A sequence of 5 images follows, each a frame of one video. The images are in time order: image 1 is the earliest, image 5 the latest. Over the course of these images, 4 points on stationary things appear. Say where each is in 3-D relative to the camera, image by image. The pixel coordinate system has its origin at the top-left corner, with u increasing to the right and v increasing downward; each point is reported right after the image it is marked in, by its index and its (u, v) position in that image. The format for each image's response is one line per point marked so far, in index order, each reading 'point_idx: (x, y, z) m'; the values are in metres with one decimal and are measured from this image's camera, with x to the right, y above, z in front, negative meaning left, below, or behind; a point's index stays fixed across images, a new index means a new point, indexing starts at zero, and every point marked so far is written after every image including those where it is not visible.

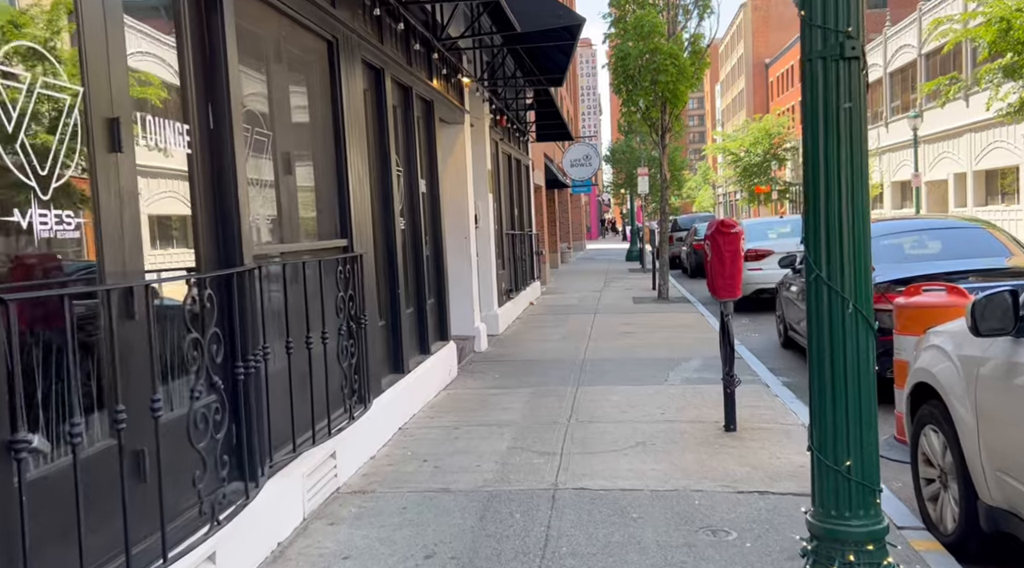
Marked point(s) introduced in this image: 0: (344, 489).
0: (-1.0, -1.2, +5.0) m
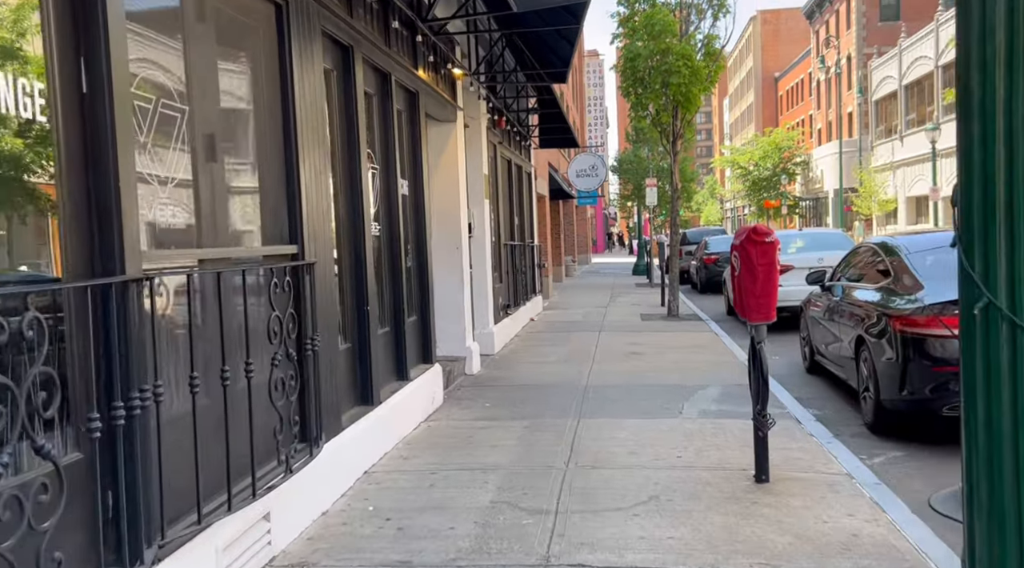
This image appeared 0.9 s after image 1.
0: (-1.1, -1.3, +4.0) m
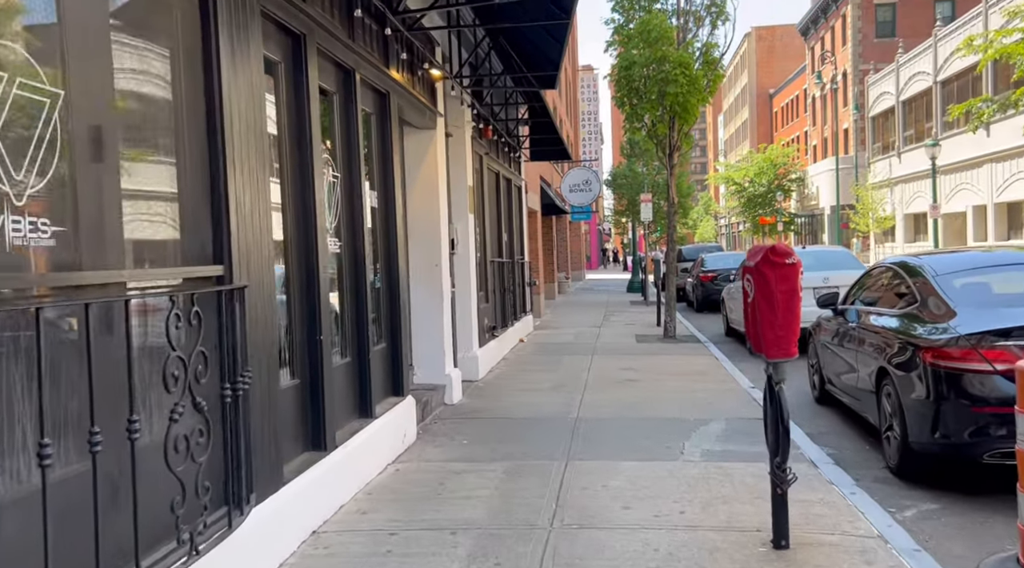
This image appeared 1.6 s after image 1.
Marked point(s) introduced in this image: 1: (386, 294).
0: (-1.2, -1.4, +3.2) m
1: (-1.0, -0.1, +7.0) m
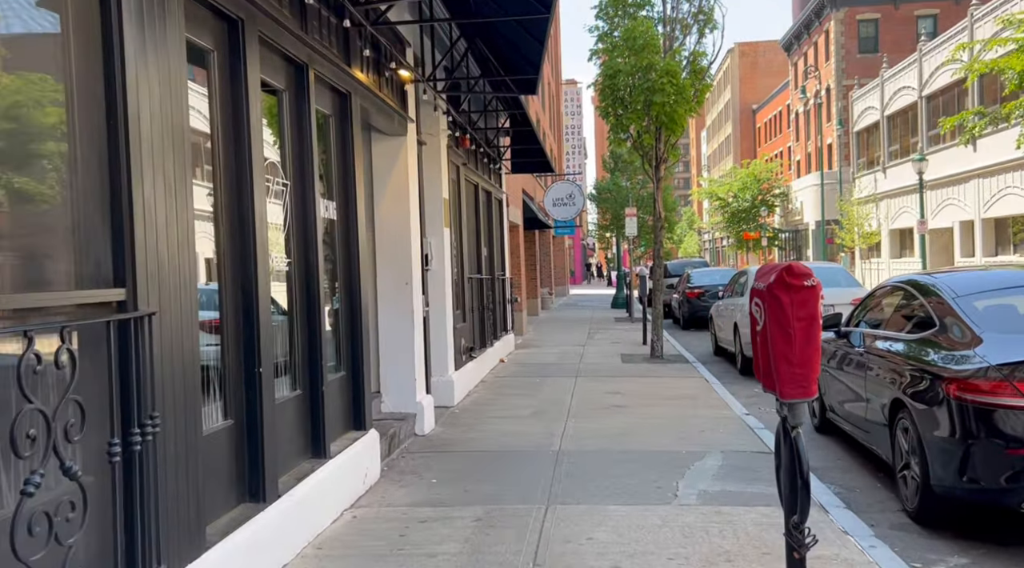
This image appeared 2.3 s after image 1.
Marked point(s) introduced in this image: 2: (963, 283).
0: (-1.3, -1.5, +2.4) m
1: (-1.2, -0.2, +6.3) m
2: (+3.2, 0.0, +6.2) m
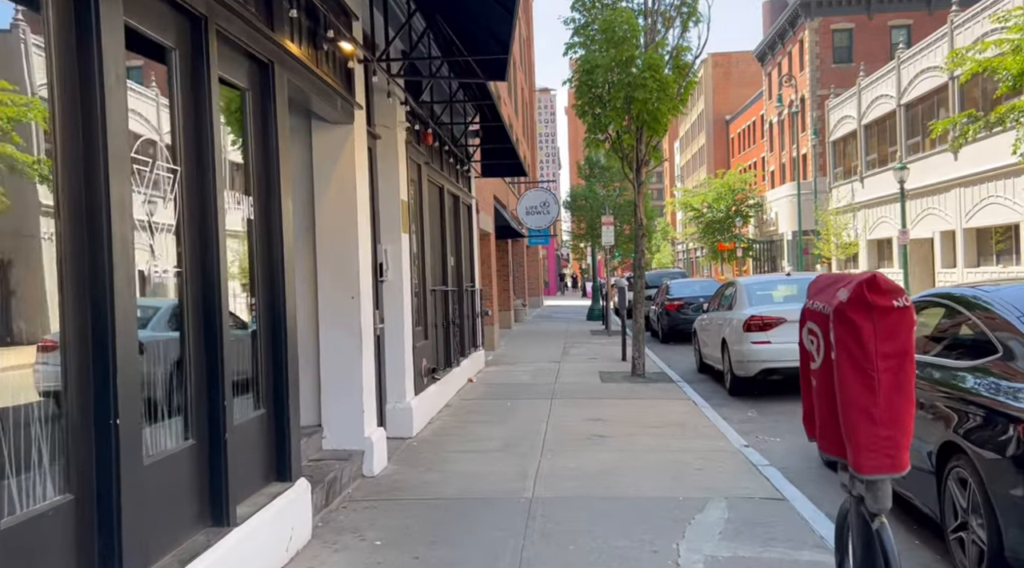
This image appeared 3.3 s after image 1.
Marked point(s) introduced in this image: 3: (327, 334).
0: (-1.4, -1.5, +1.2) m
1: (-1.4, -0.3, +5.1) m
2: (+3.0, -0.1, +5.1) m
3: (-1.4, -0.4, +7.0) m
